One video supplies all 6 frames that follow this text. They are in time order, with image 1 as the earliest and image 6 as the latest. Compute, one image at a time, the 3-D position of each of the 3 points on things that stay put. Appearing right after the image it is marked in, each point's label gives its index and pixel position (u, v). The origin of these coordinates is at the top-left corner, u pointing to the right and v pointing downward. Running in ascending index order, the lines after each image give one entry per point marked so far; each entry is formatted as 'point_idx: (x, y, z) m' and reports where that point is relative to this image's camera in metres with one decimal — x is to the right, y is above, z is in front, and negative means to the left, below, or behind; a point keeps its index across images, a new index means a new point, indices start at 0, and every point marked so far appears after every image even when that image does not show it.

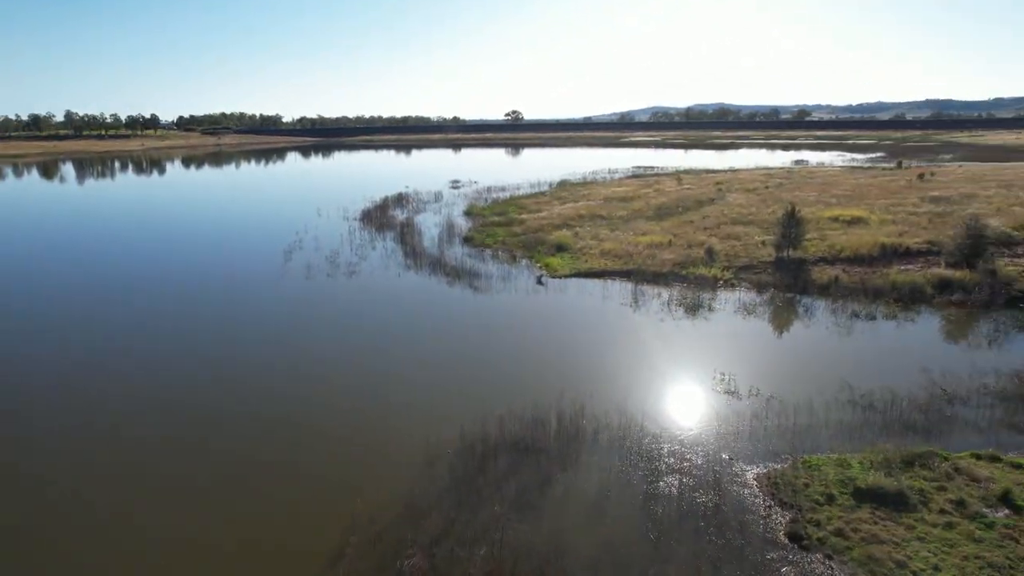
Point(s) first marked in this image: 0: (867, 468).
0: (+4.9, -2.5, +9.8) m
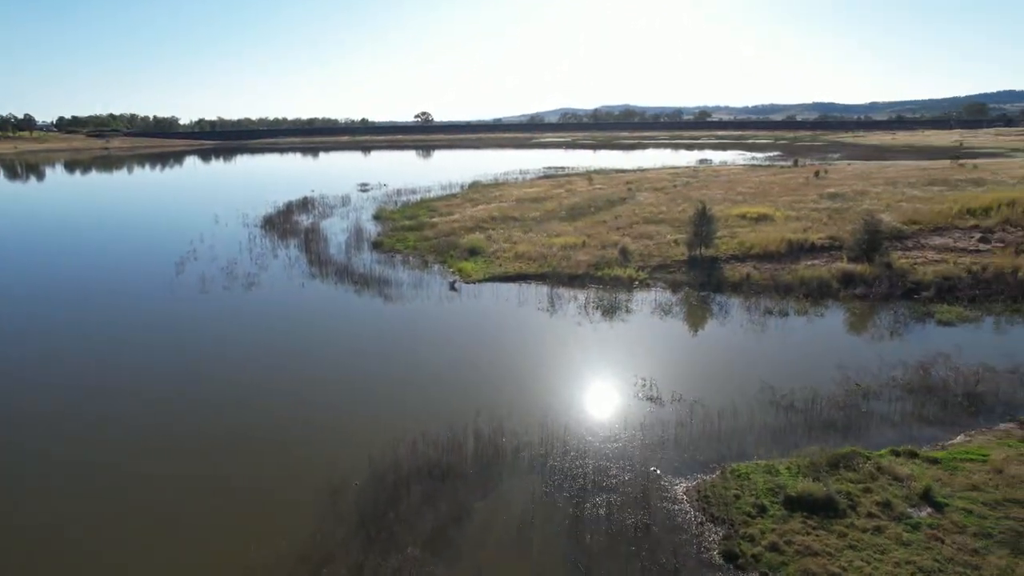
0: (+3.8, -2.5, +9.5) m
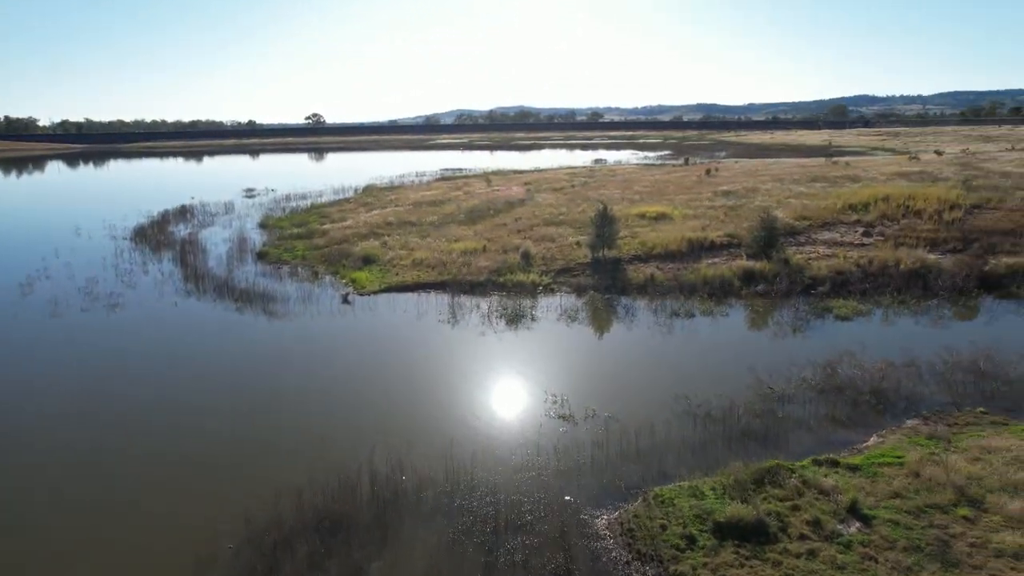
0: (+2.6, -2.6, +8.9) m
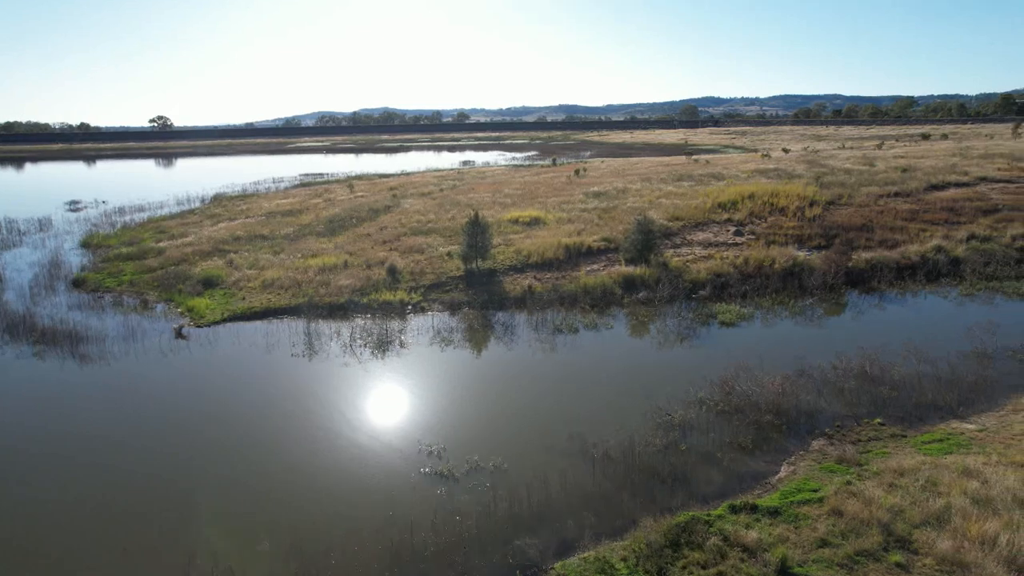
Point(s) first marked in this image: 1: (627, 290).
0: (+1.3, -2.9, +7.4) m
1: (+3.2, 0.0, +20.0) m
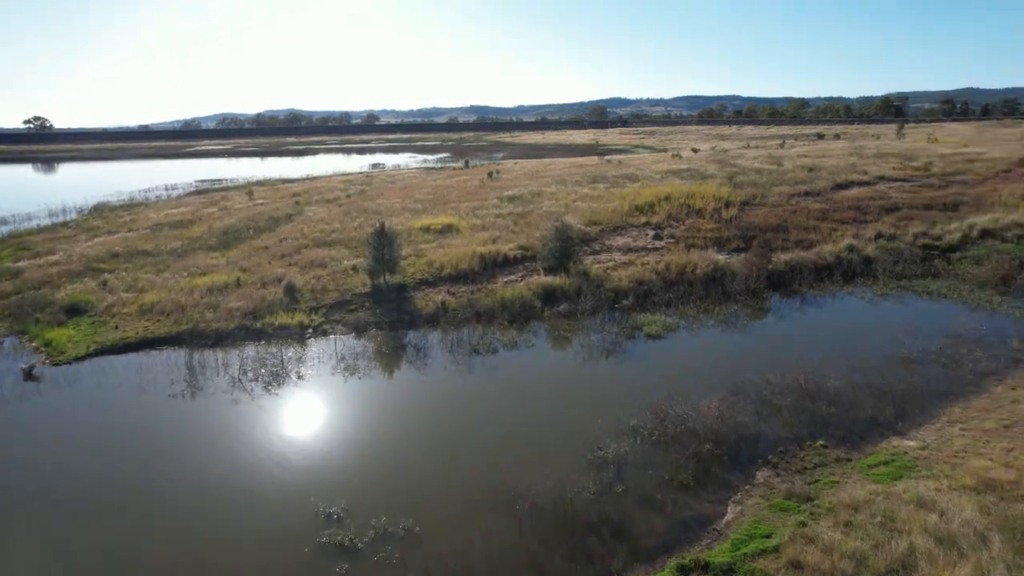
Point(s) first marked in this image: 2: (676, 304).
0: (+0.5, -3.3, +6.0) m
1: (+0.9, -0.4, +18.8) m
2: (+4.4, -0.4, +18.9) m
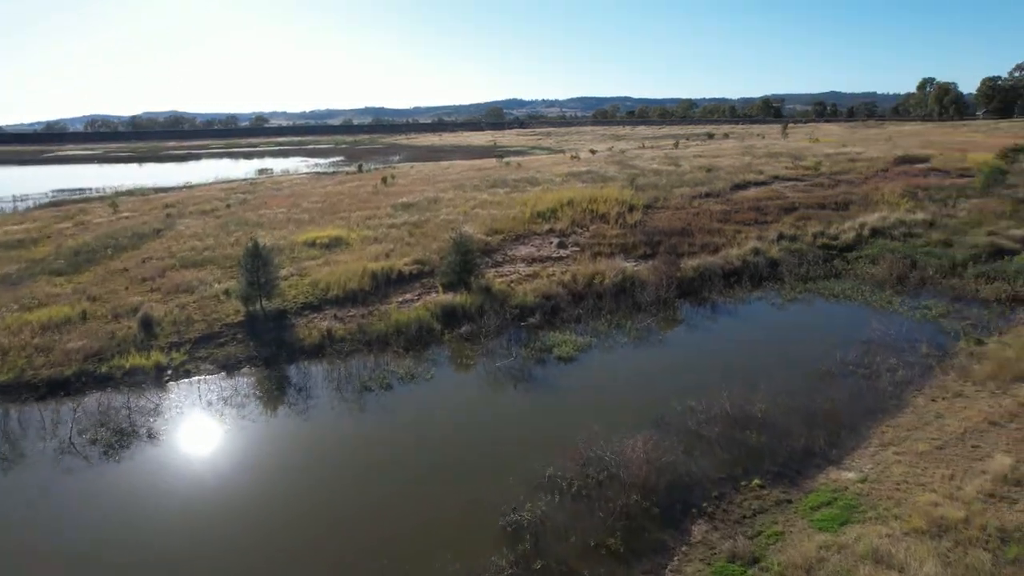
0: (-0.1, -3.7, +4.4) m
1: (-1.6, -0.8, +17.0) m
2: (+1.9, -0.8, +17.7) m
